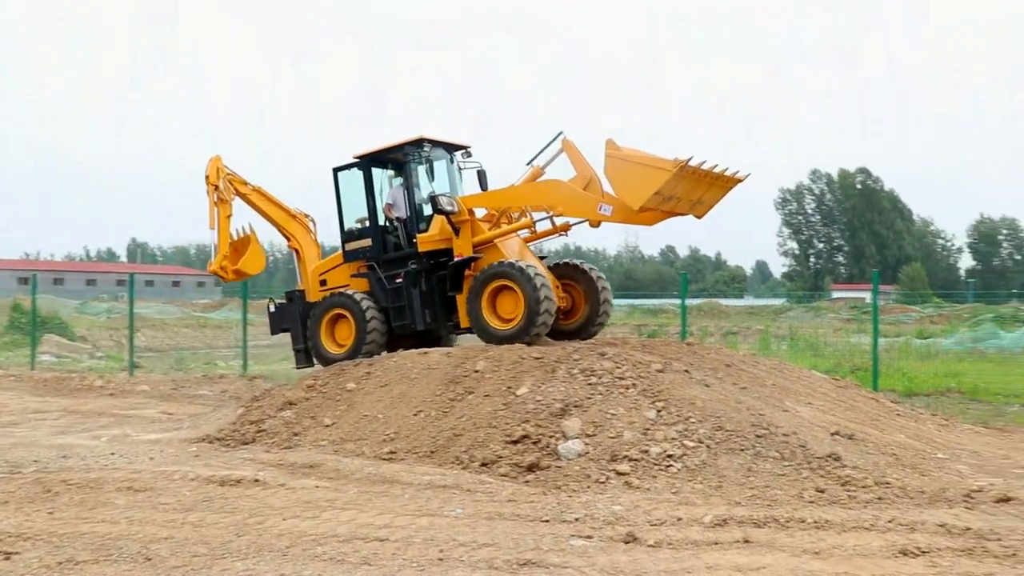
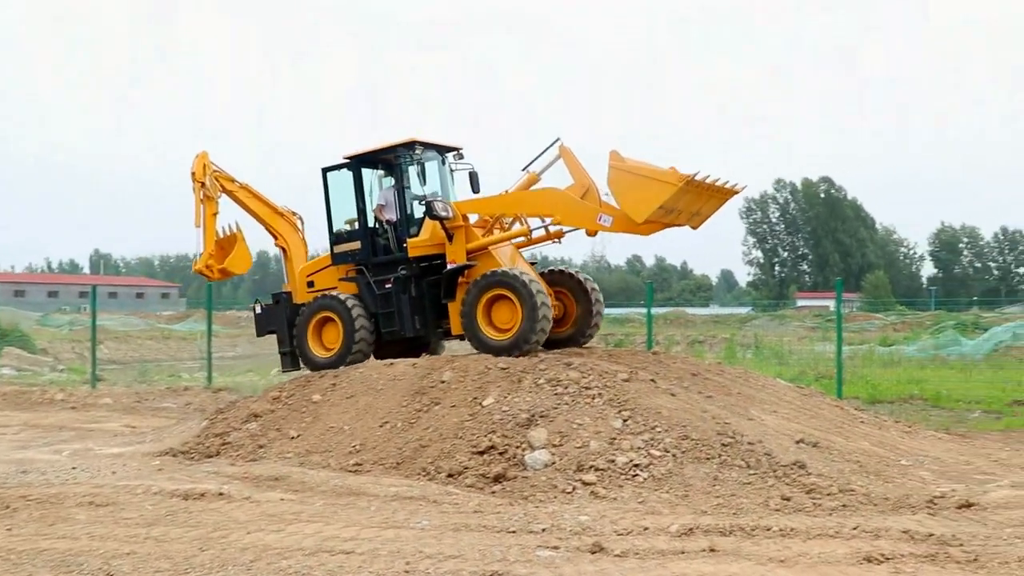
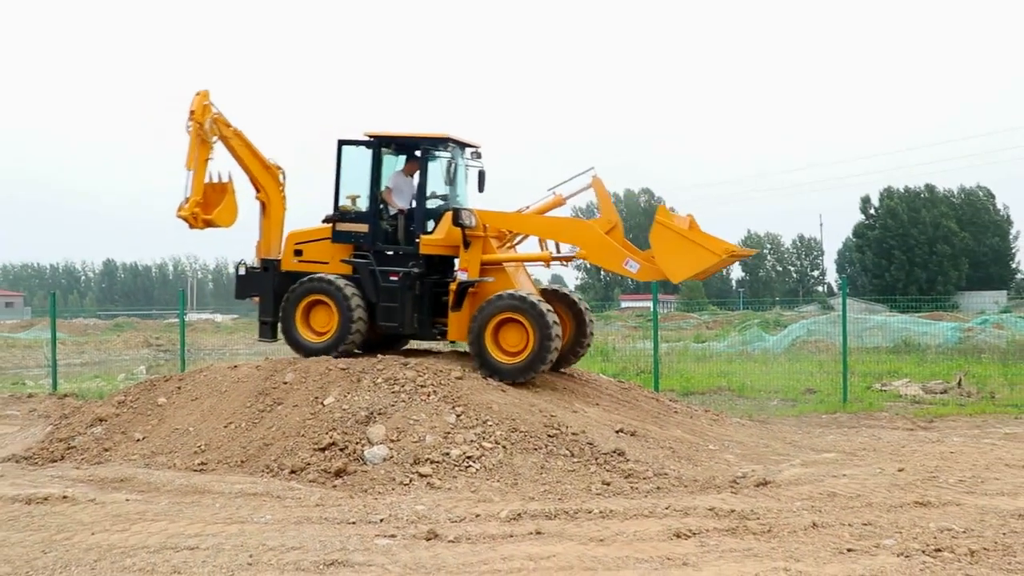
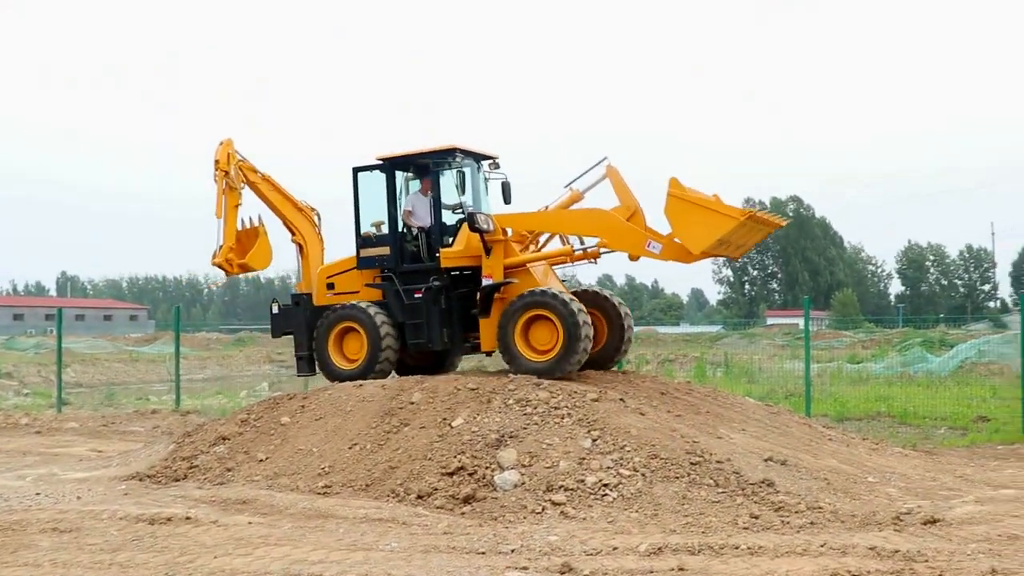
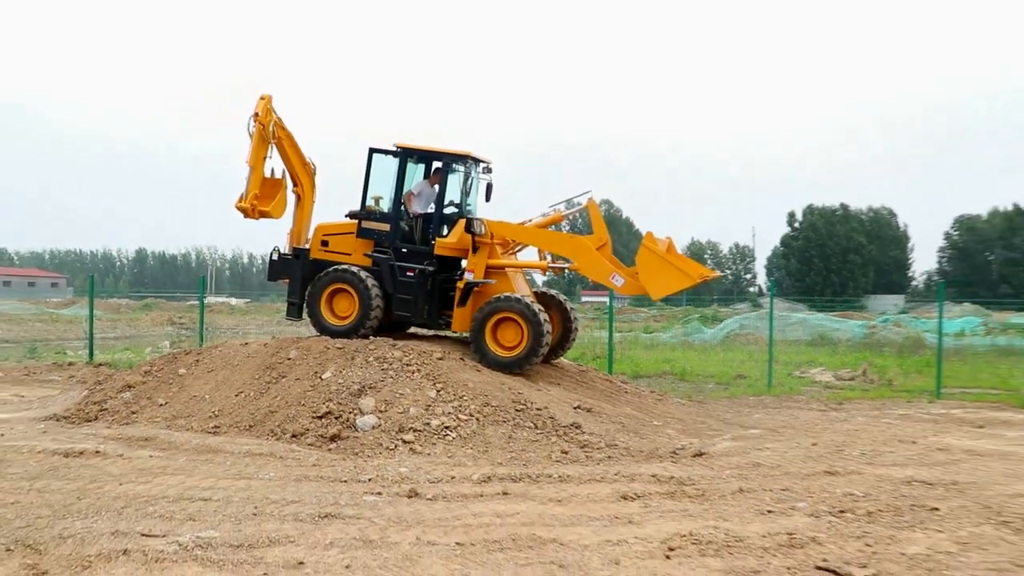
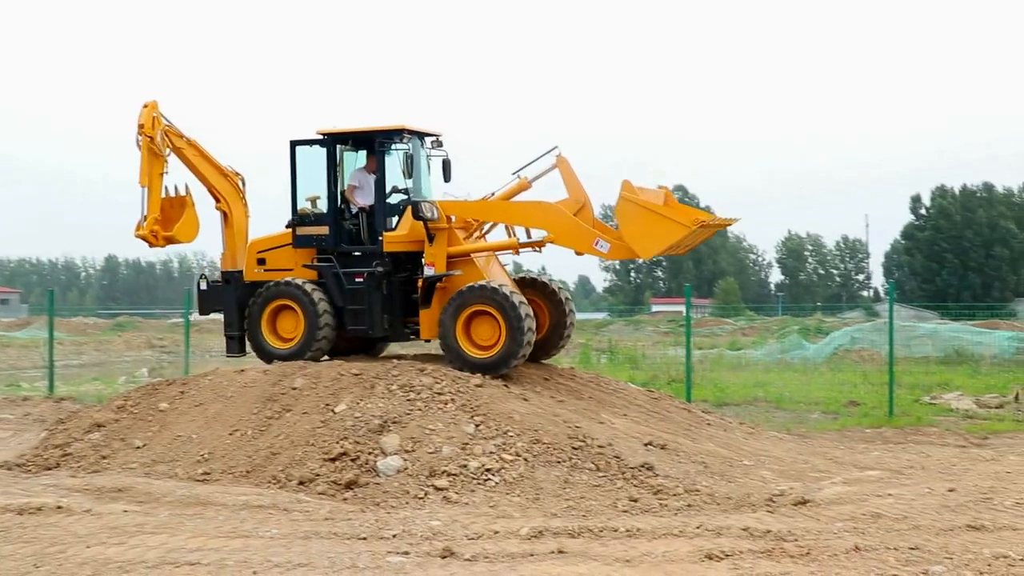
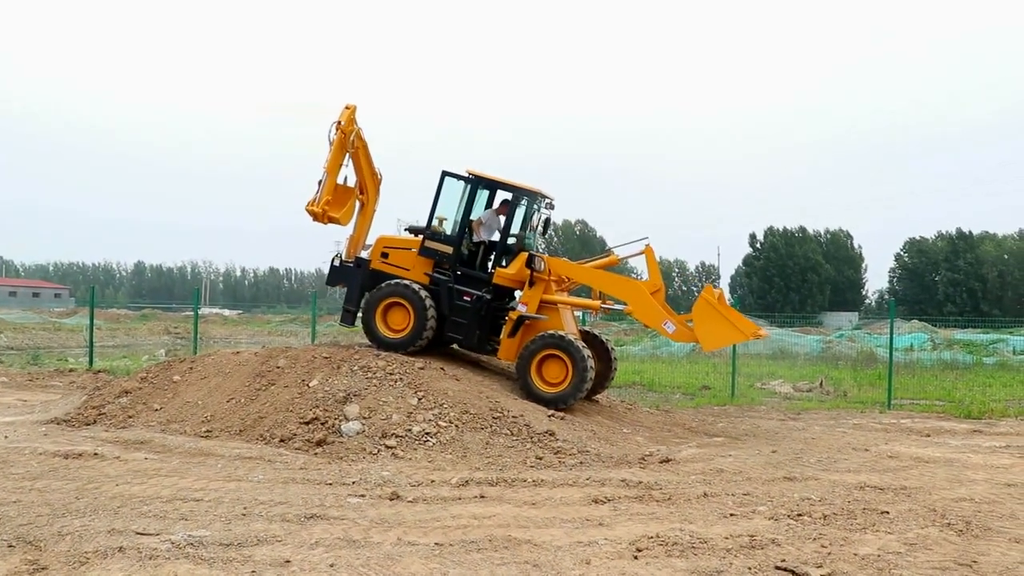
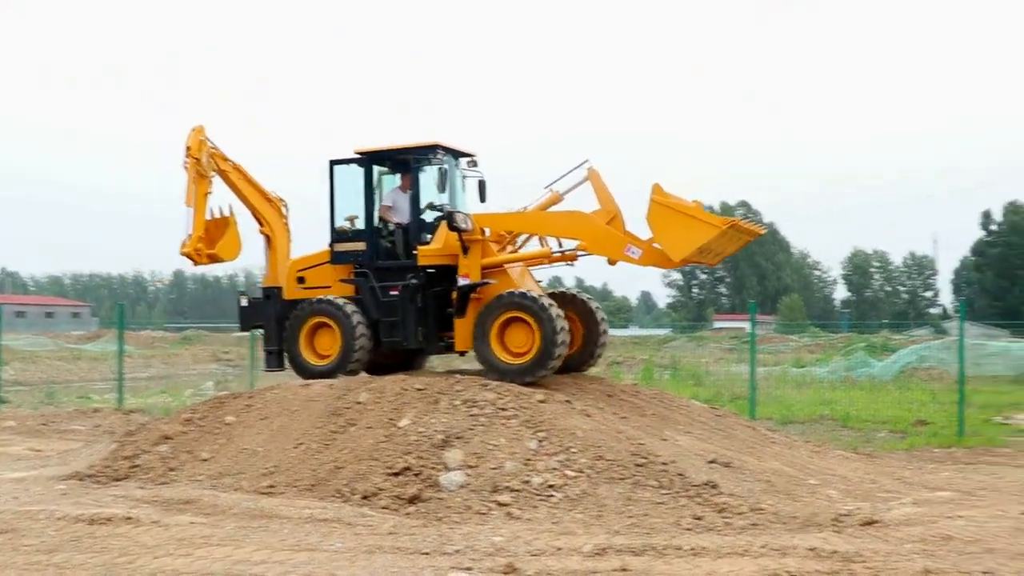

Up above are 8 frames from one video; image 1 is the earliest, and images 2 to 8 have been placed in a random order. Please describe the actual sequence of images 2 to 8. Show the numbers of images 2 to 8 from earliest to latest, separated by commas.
2, 4, 8, 6, 3, 5, 7
